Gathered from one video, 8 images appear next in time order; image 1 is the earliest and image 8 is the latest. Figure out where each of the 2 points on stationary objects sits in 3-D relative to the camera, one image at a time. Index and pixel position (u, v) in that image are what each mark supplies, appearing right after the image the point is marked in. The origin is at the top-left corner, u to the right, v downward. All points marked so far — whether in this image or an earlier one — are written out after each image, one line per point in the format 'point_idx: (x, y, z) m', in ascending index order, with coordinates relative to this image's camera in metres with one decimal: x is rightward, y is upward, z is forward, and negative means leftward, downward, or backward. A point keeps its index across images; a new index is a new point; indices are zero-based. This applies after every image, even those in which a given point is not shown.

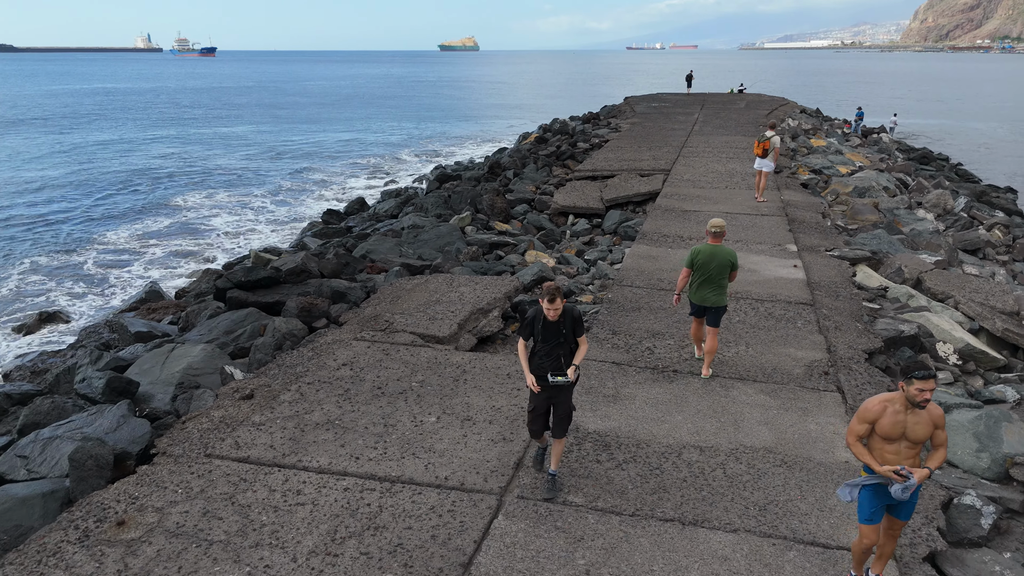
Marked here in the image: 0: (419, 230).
0: (-1.5, +0.9, +11.9) m
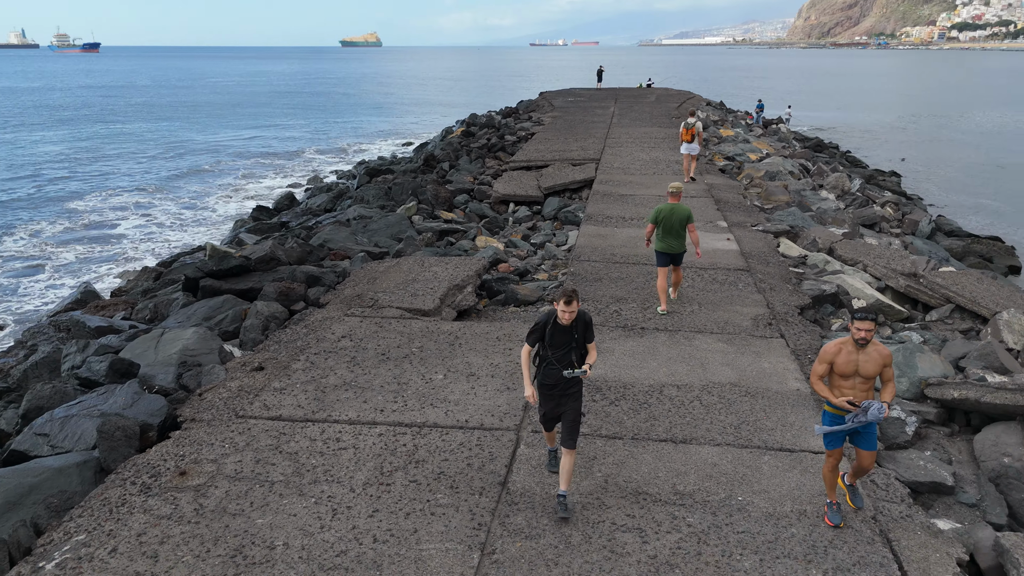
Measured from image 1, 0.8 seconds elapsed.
0: (-2.4, +1.1, +12.3) m
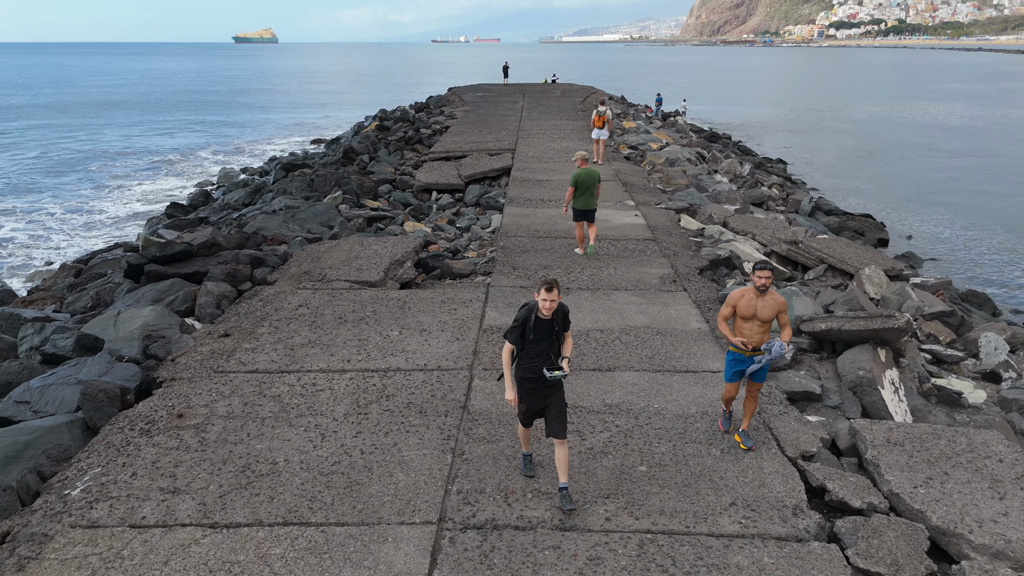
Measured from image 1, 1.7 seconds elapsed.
0: (-3.7, +1.4, +12.8) m
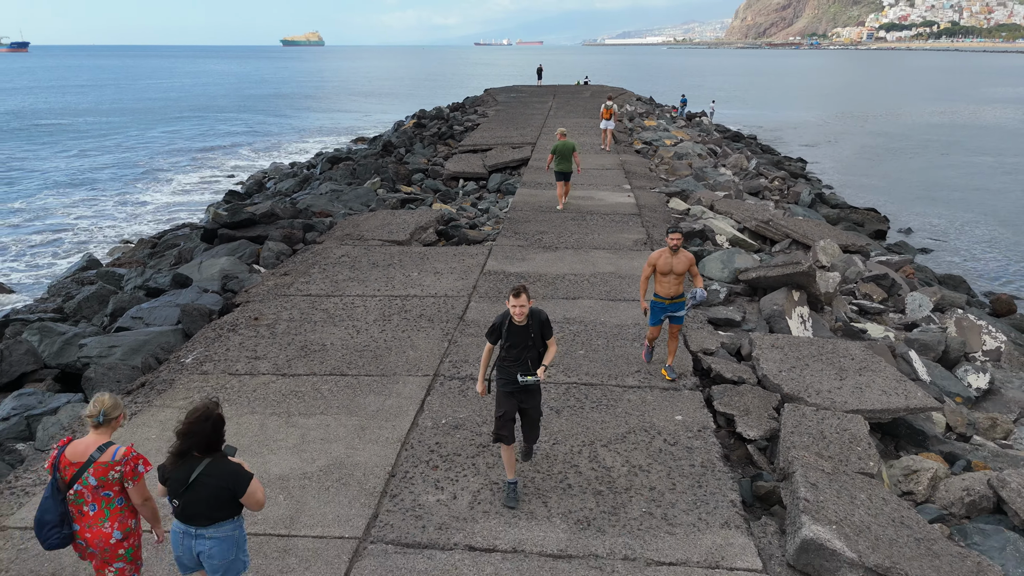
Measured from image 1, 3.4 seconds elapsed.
0: (-3.4, +1.9, +14.7) m
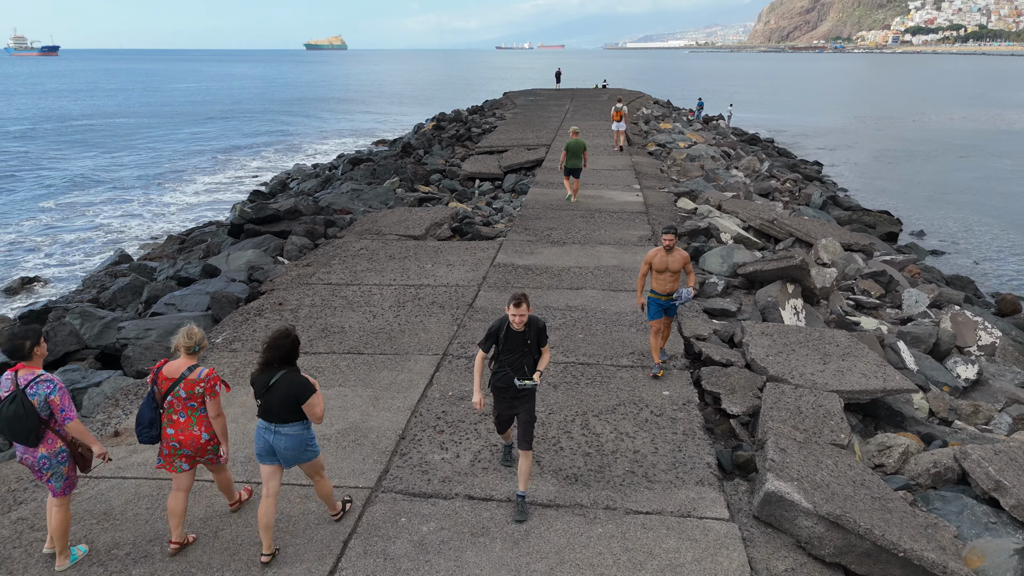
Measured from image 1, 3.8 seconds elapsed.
0: (-3.1, +2.0, +15.3) m
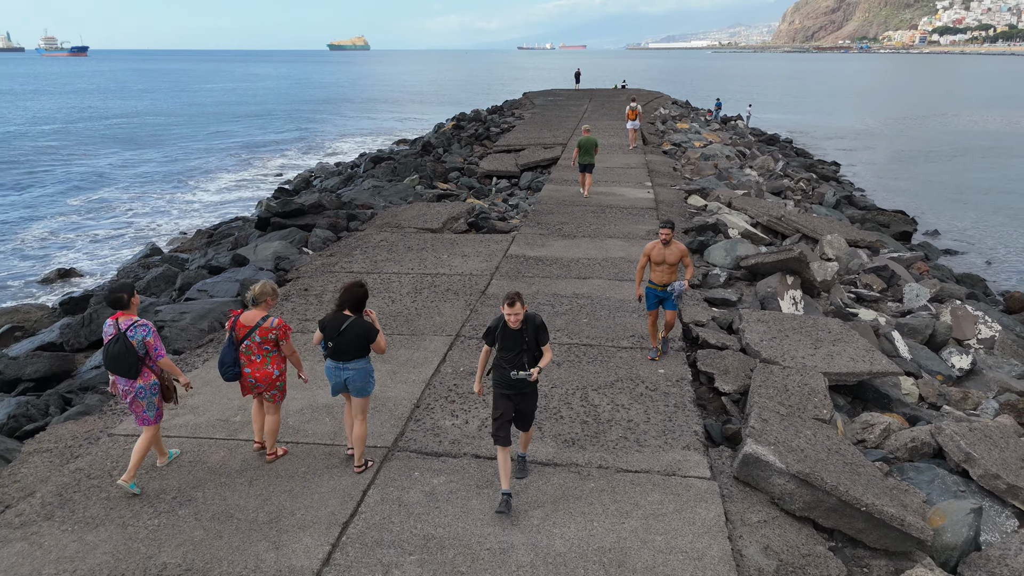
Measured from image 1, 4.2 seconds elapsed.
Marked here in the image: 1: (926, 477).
0: (-2.8, +2.2, +15.8) m
1: (+2.8, -1.3, +4.9) m
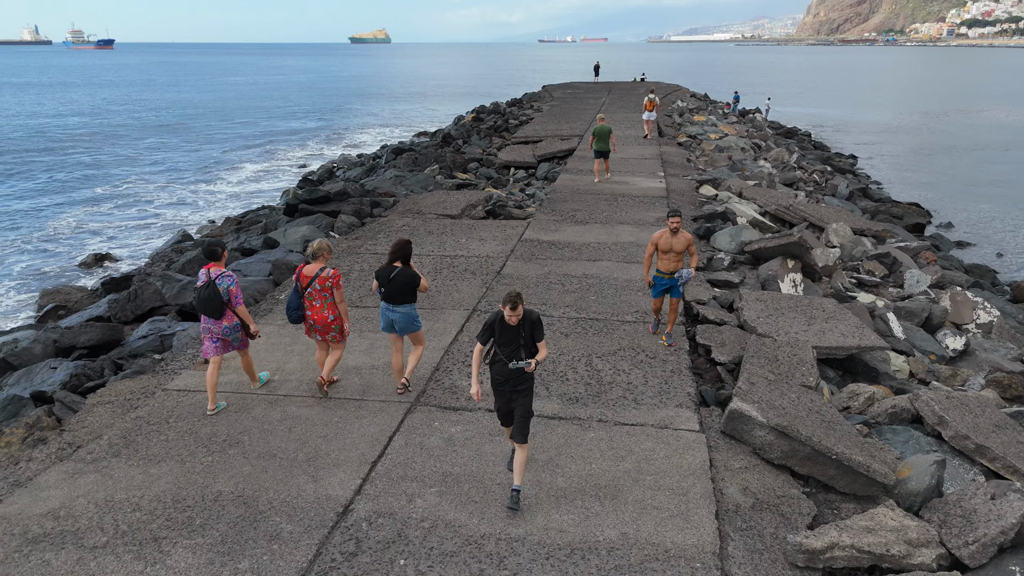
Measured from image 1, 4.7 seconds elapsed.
0: (-2.4, +2.5, +16.4) m
1: (+2.8, -1.1, +5.4) m
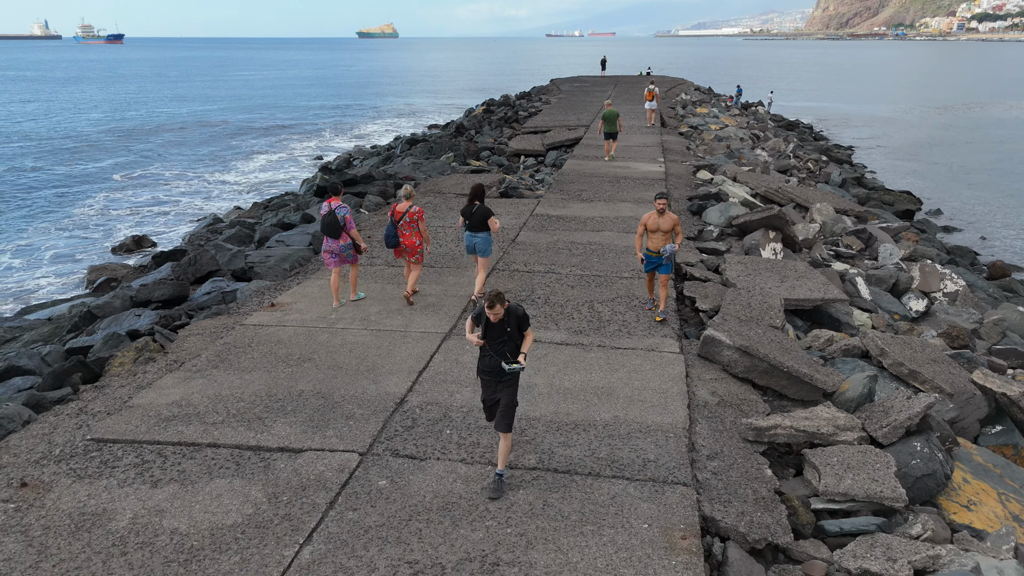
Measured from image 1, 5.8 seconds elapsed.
0: (-2.2, +2.9, +17.5) m
1: (+3.0, -0.7, +6.5) m
